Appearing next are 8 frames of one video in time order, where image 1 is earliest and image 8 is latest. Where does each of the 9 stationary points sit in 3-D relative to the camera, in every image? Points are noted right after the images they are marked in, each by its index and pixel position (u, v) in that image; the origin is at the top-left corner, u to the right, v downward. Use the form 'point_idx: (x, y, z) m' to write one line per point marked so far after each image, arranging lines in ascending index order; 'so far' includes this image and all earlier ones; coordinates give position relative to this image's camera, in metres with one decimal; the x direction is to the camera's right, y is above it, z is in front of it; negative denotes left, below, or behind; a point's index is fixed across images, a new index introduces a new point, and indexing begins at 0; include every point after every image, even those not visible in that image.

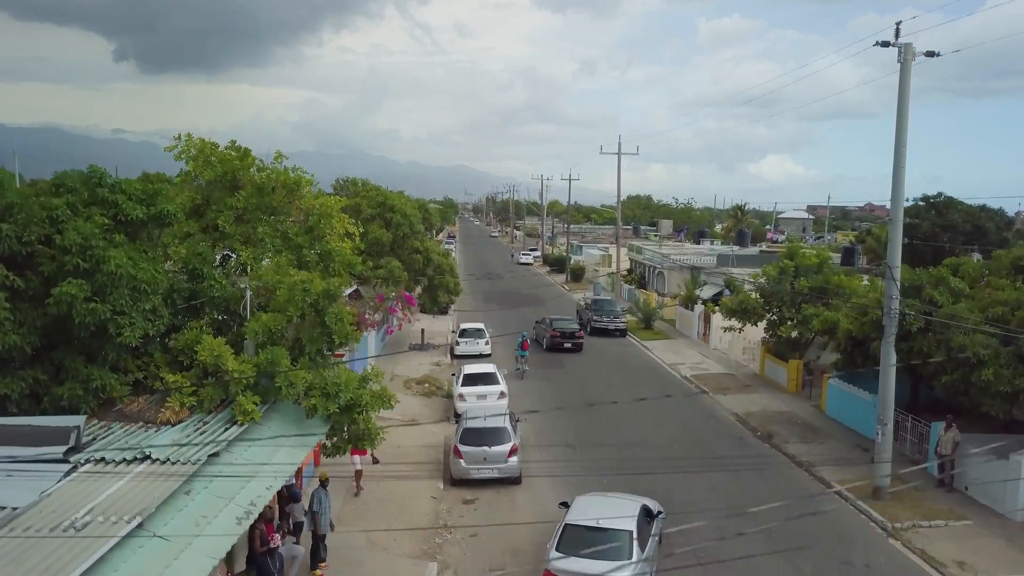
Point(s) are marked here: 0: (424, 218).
0: (-2.0, +1.5, +19.8) m
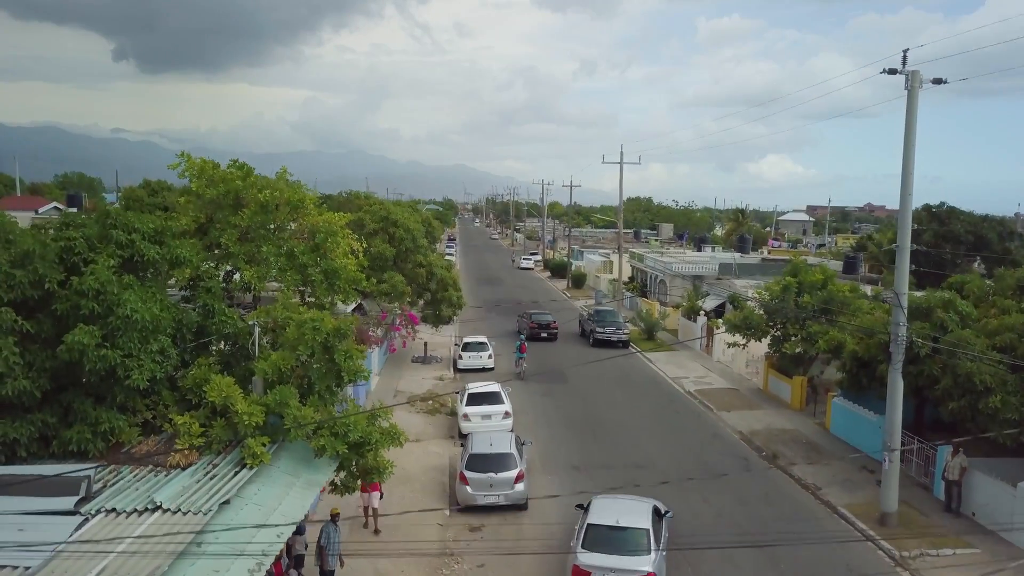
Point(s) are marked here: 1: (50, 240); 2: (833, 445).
0: (-1.9, +1.2, +19.8) m
1: (-3.5, +0.4, +6.6) m
2: (+5.2, -2.5, +14.1) m
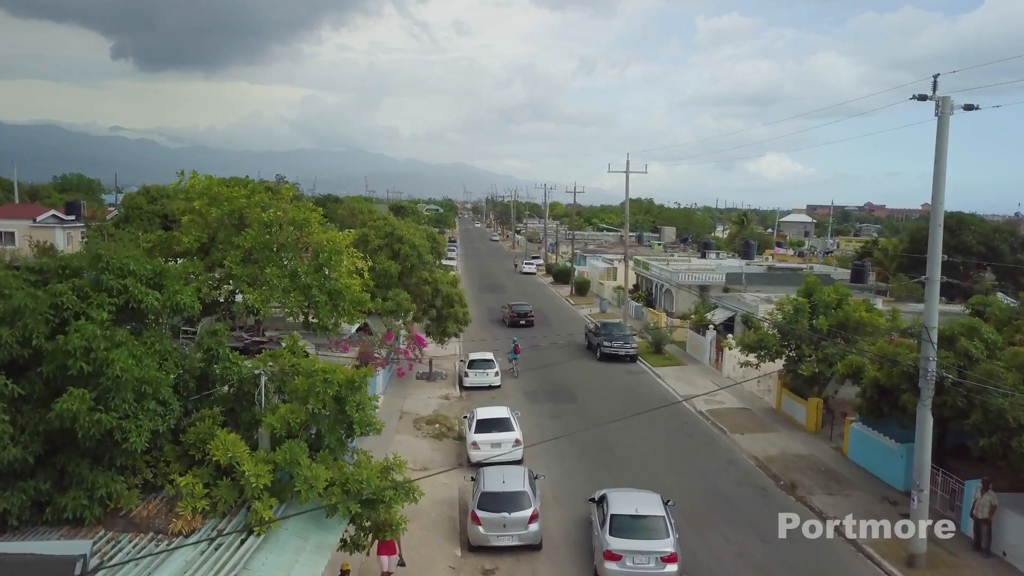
0: (-1.7, +0.9, +19.4) m
1: (-3.4, 0.0, +6.3) m
2: (+5.3, -2.9, +13.7) m
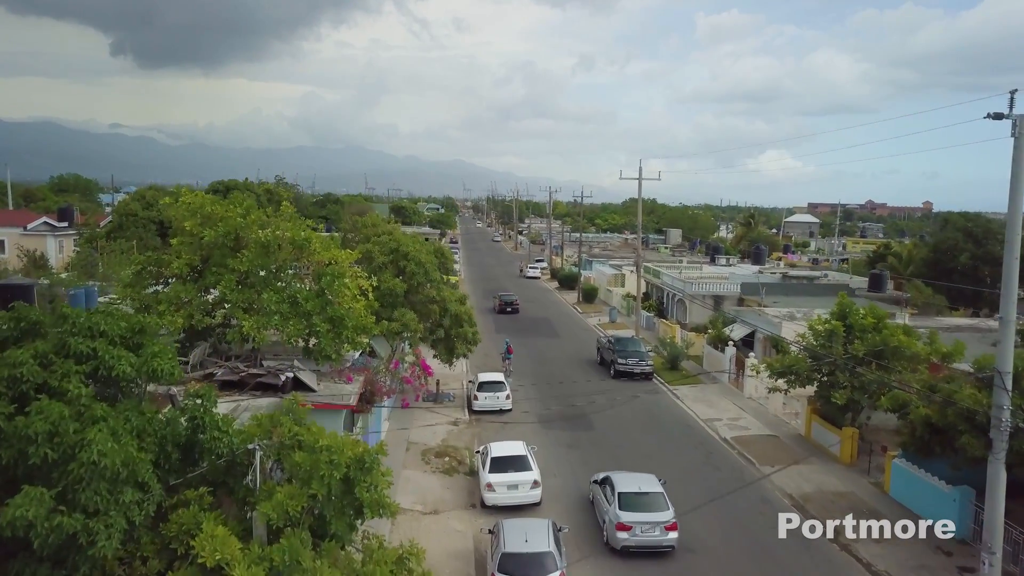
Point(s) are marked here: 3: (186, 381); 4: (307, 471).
0: (-1.5, +0.5, +18.3) m
1: (-3.1, -0.4, +5.2) m
2: (+5.6, -3.3, +12.7) m
3: (-4.7, -1.3, +12.5) m
4: (-1.4, -1.2, +5.8) m
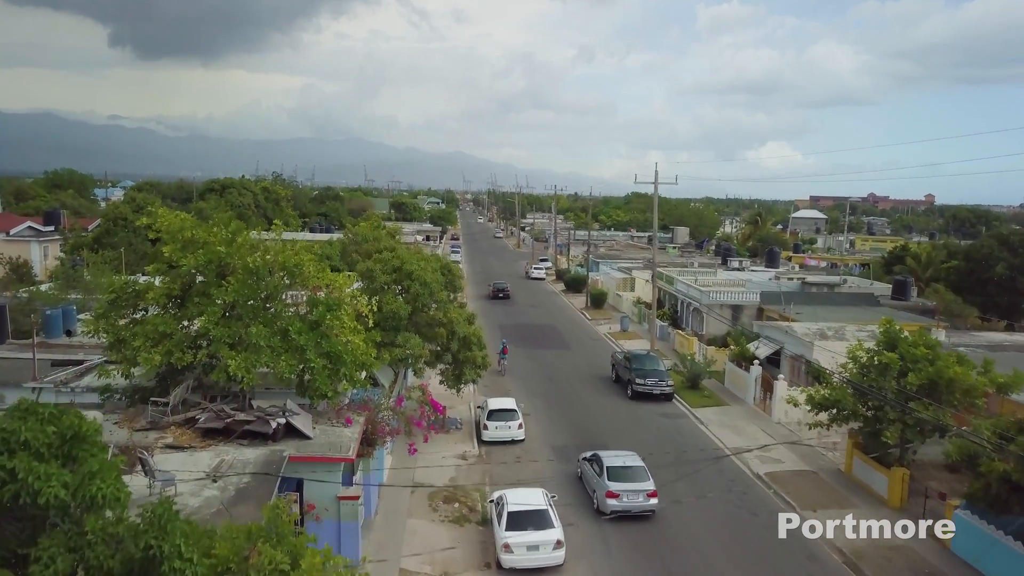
0: (-1.2, +0.1, +16.9) m
1: (-2.9, -0.9, +3.8) m
2: (+5.8, -3.7, +11.3) m
3: (-4.4, -1.8, +11.1) m
4: (-1.1, -1.7, +4.4) m
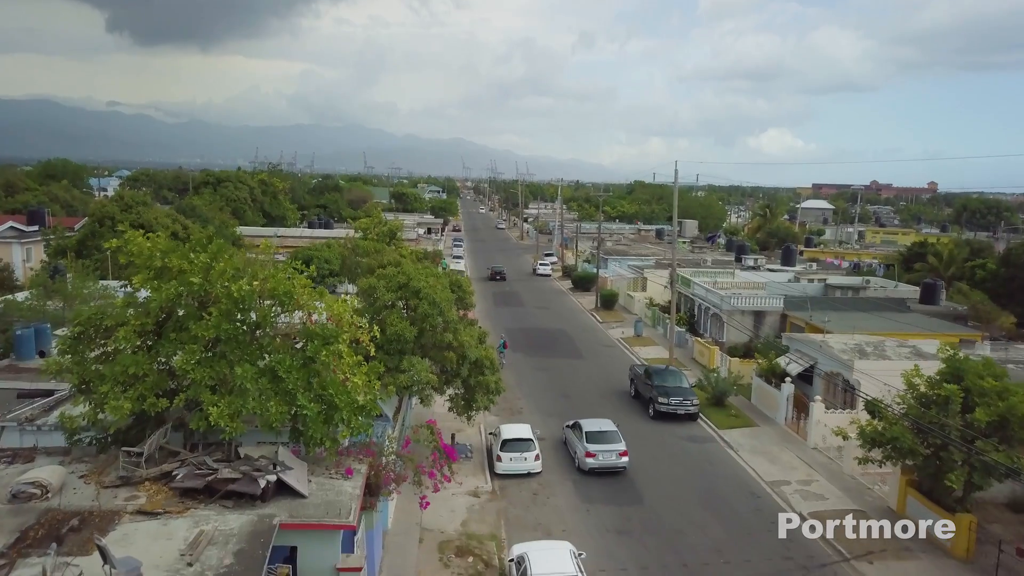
0: (-1.0, -0.2, +15.4) m
1: (-2.6, -1.4, +2.4) m
2: (+6.1, -4.1, +9.9) m
3: (-4.1, -2.2, +9.6) m
4: (-0.8, -2.2, +2.9) m
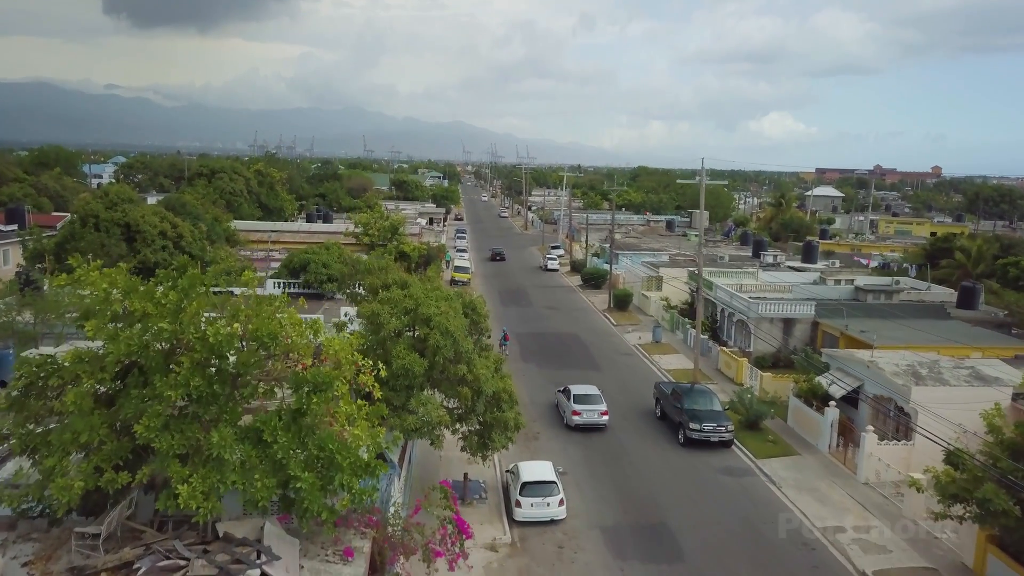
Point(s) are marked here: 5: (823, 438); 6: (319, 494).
0: (-0.6, -0.5, +13.7) m
1: (-2.3, -2.0, +0.6) m
2: (+6.4, -4.5, +8.2) m
3: (-3.8, -2.6, +7.9) m
4: (-0.5, -2.8, +1.2) m
5: (+6.1, -2.9, +17.1) m
6: (-1.9, -2.0, +8.6) m
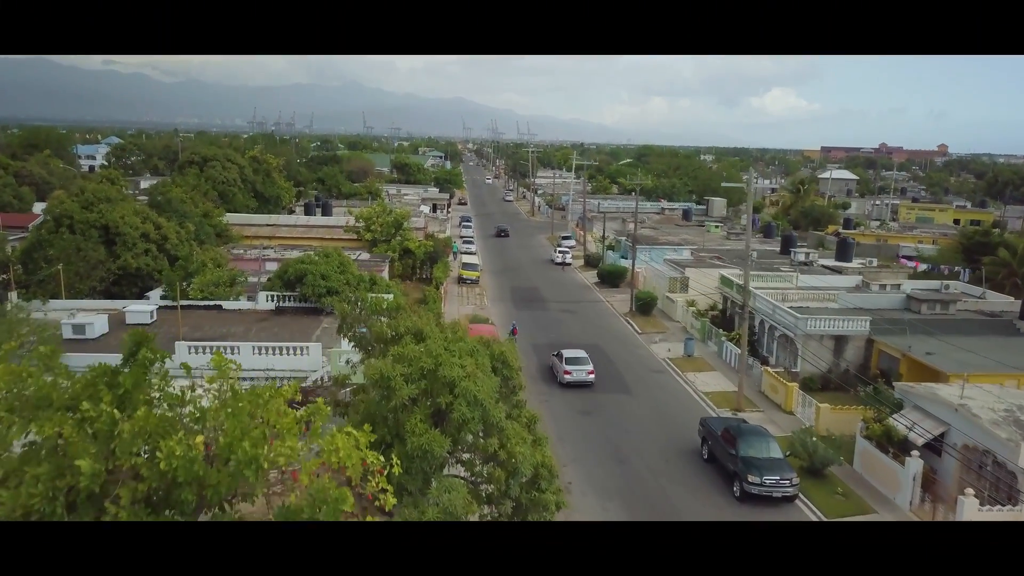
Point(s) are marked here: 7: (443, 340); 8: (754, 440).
0: (-0.2, -1.1, +11.2) m
1: (-1.8, -3.0, -1.8) m
2: (+6.9, -5.3, +5.8) m
3: (-3.3, -3.4, +5.5) m
4: (0.0, -3.7, -1.2) m
5: (+6.6, -3.5, +14.7) m
6: (-1.4, -2.8, +6.2) m
7: (-0.8, -0.6, +10.6) m
8: (+4.4, -2.8, +15.7) m
